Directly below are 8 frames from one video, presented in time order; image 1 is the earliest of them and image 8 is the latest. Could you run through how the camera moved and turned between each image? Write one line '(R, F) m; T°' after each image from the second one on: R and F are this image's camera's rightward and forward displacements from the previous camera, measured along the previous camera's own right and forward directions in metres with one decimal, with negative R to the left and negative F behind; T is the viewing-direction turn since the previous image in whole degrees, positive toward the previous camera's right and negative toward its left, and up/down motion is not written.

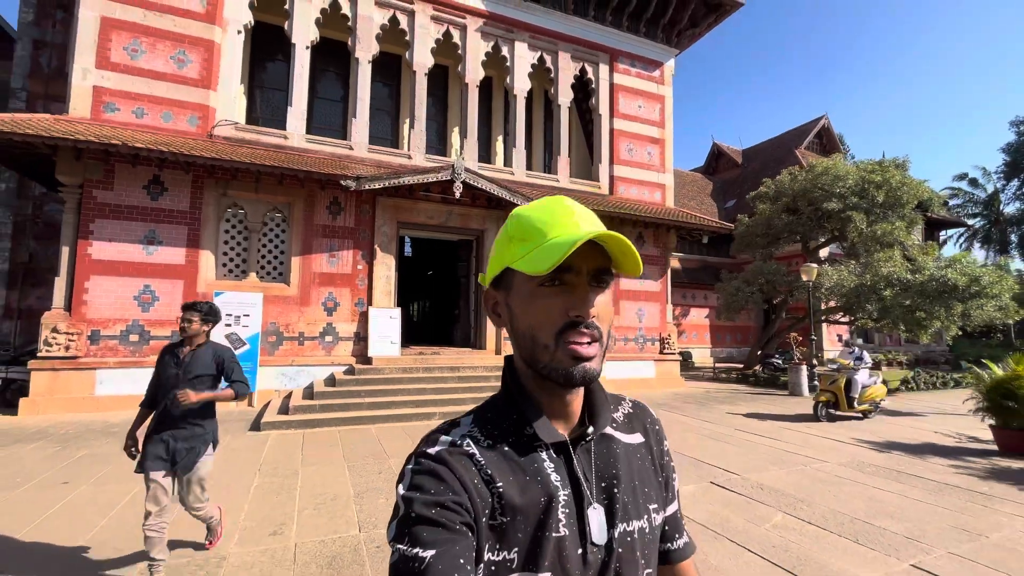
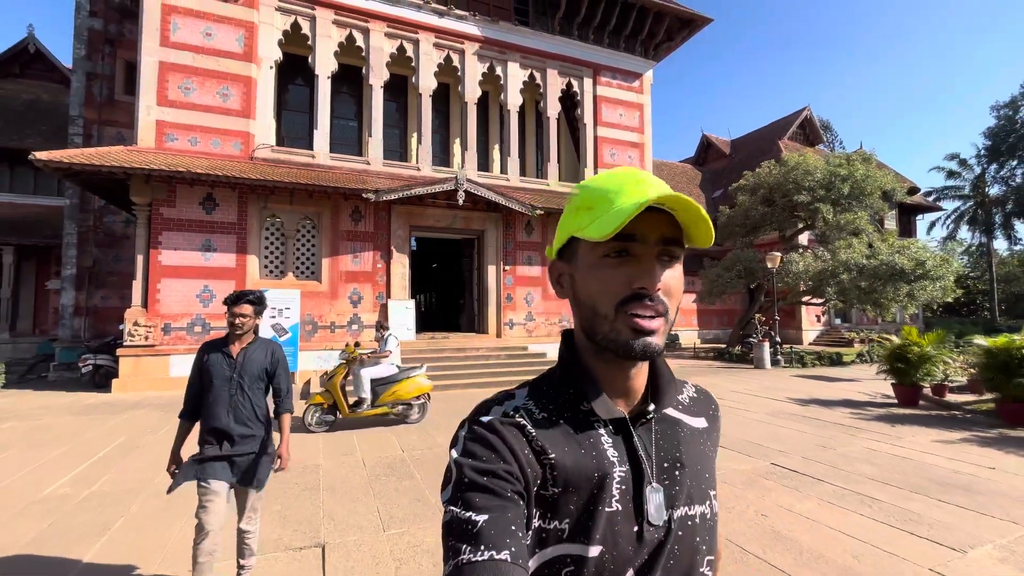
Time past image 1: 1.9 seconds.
(+0.1, -1.6) m; 0°
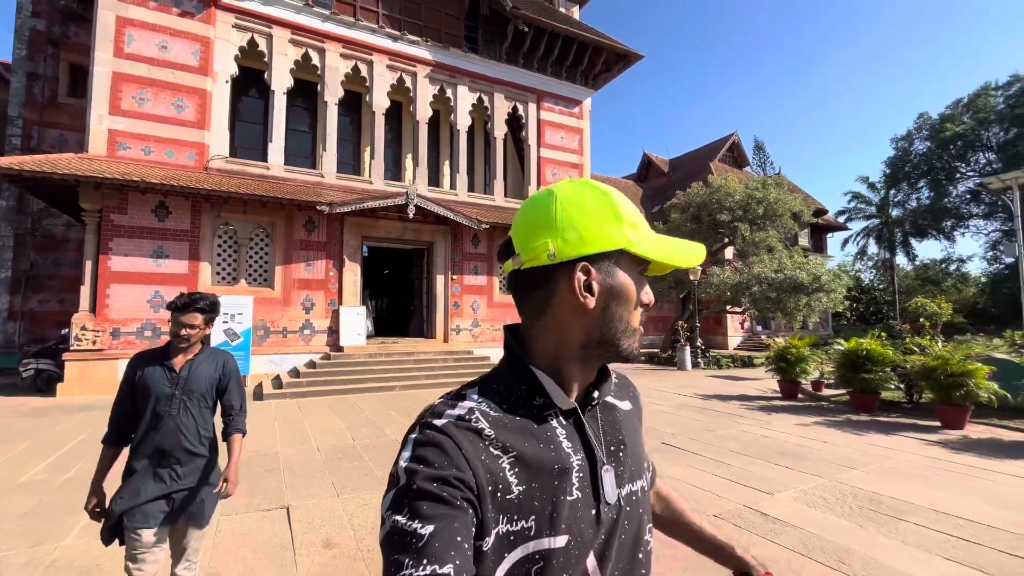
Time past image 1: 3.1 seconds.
(+0.2, -0.9) m; +6°
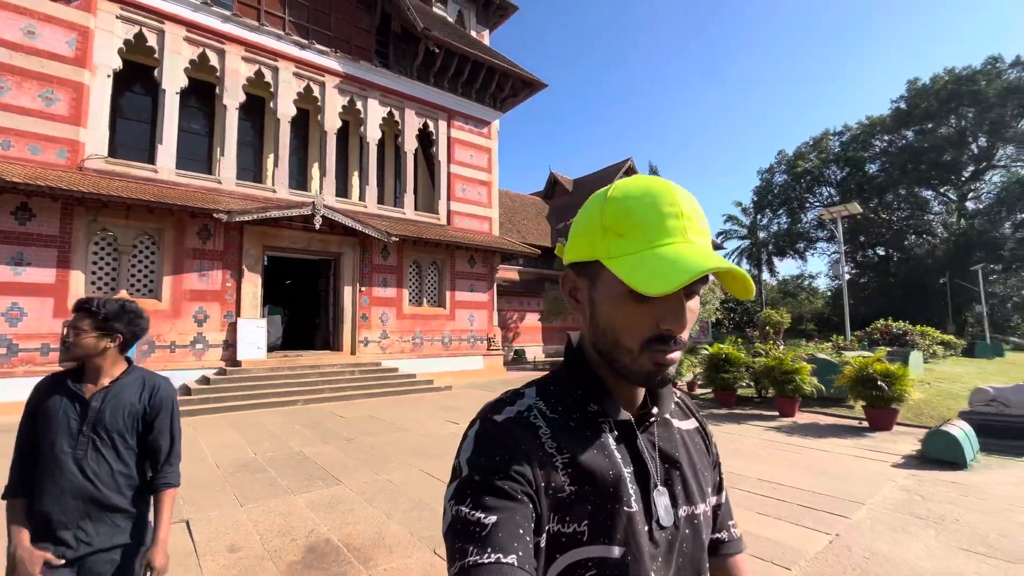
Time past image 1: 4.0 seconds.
(0.0, -0.5) m; +11°
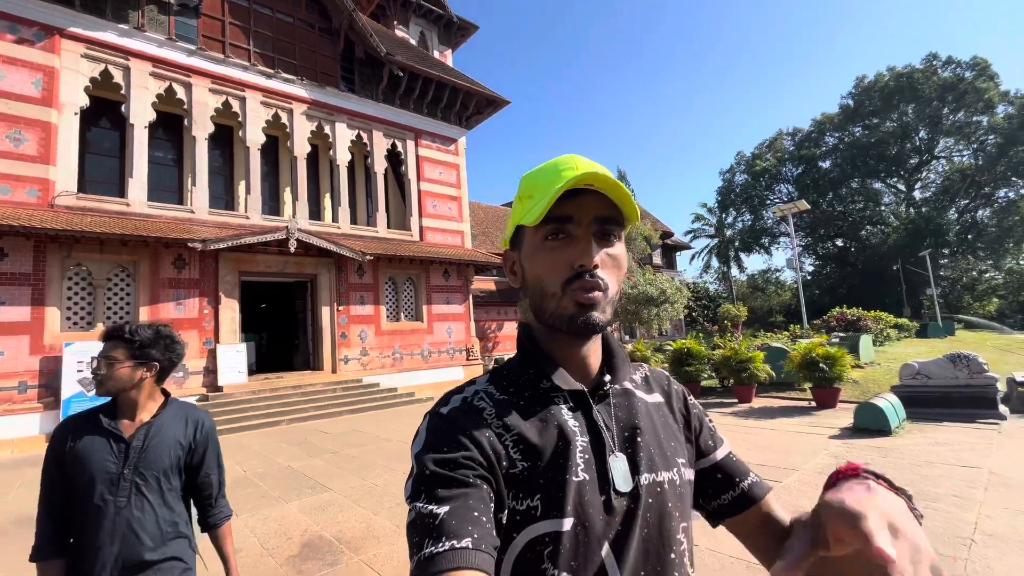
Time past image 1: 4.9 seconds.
(+0.1, -0.5) m; +3°
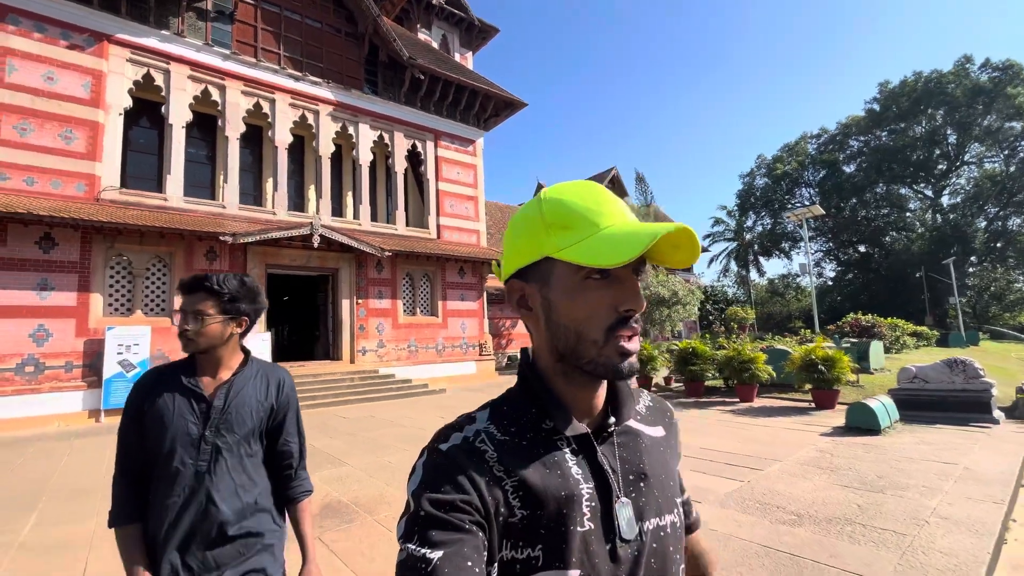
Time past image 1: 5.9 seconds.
(+0.1, -0.4) m; -2°
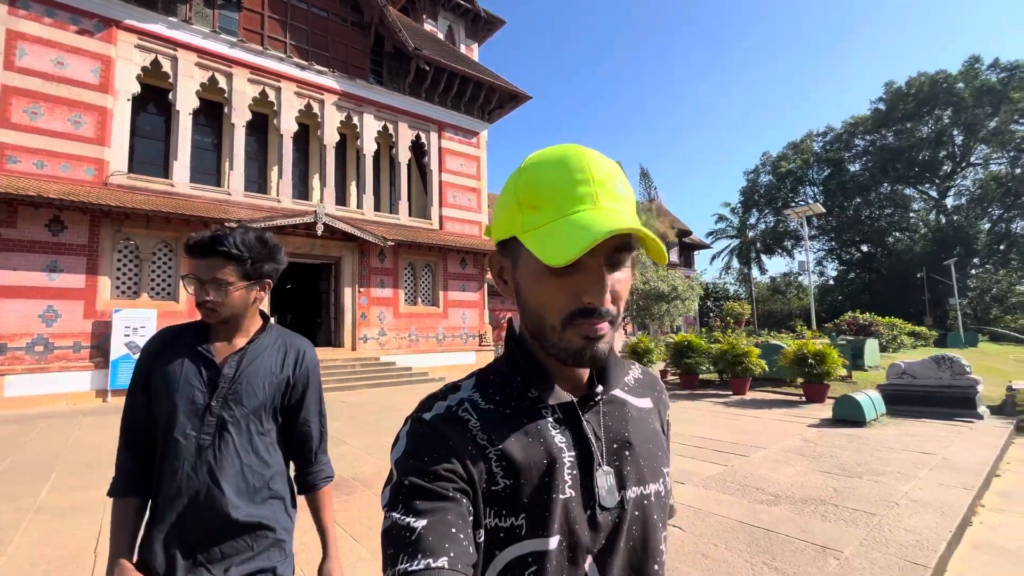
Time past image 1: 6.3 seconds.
(+0.1, -0.2) m; 0°
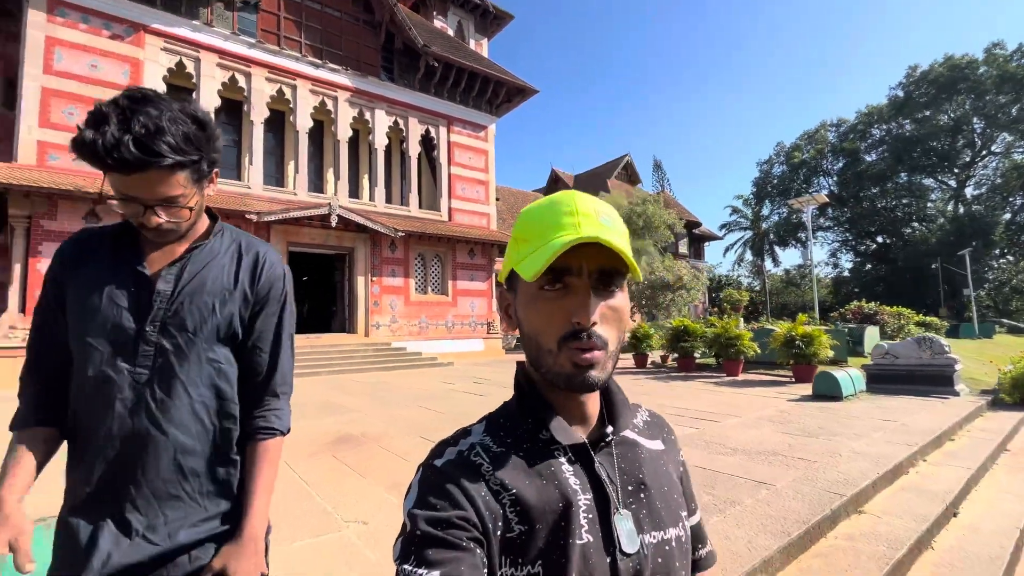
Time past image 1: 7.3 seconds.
(+0.3, -0.5) m; -2°
